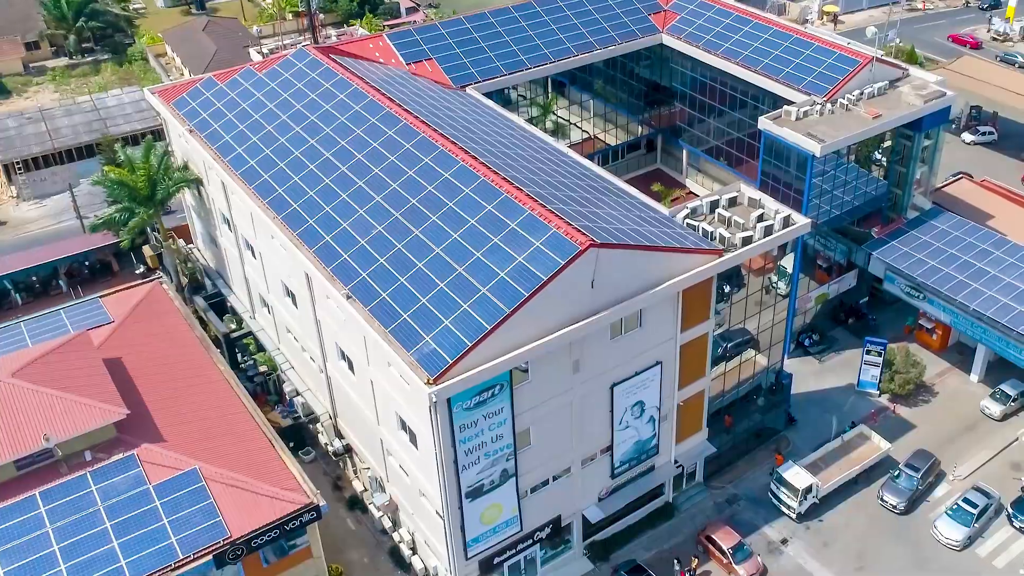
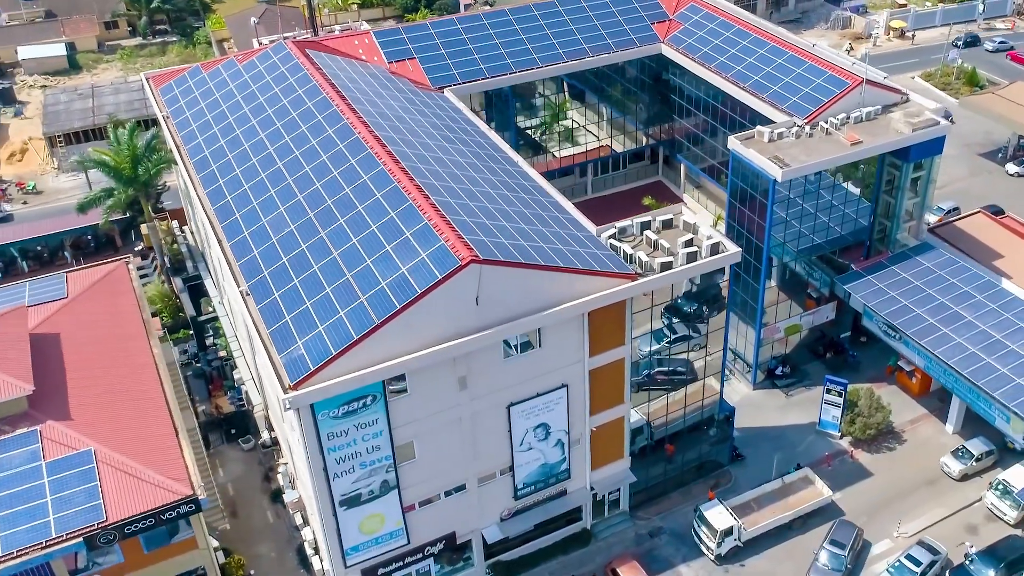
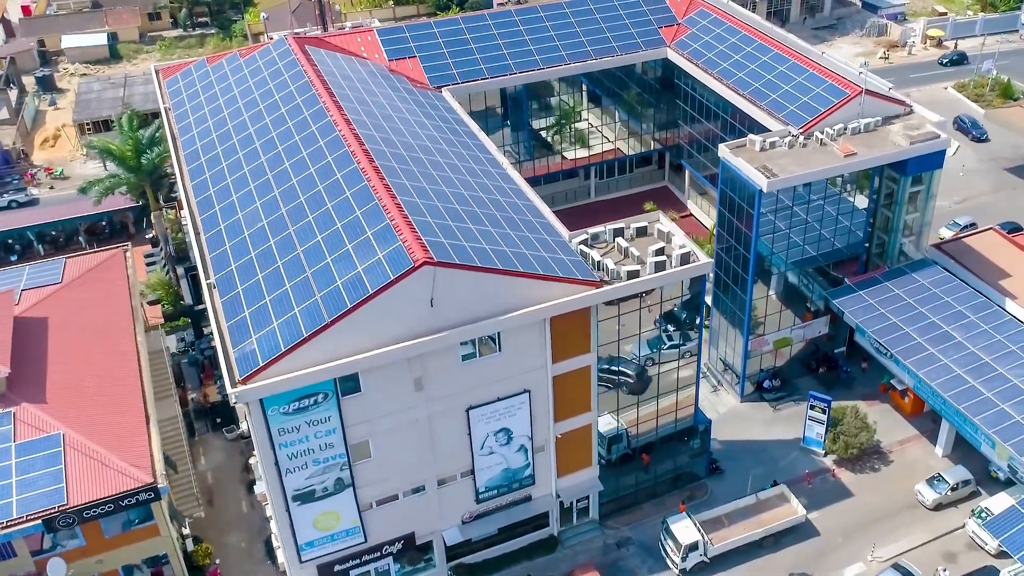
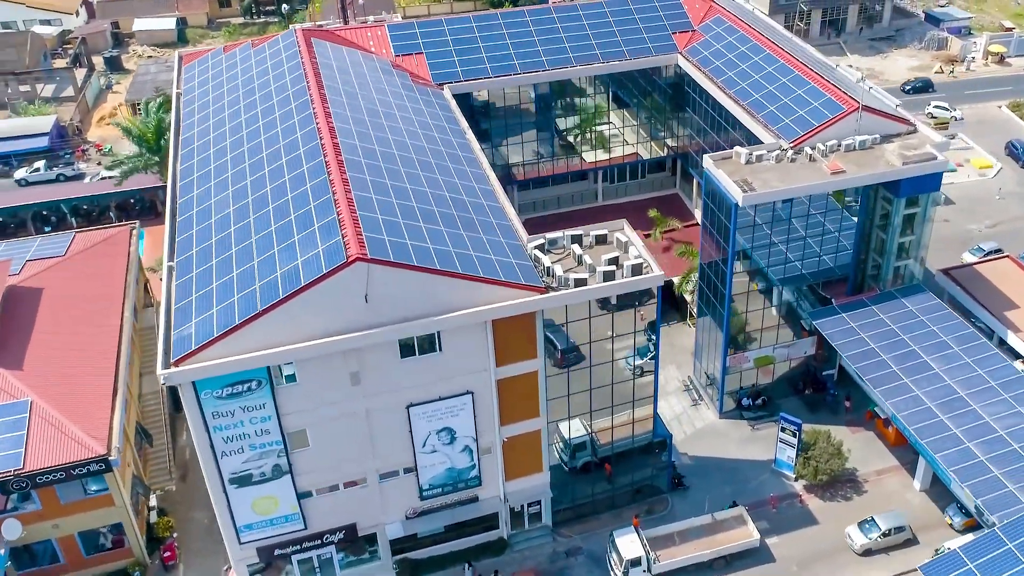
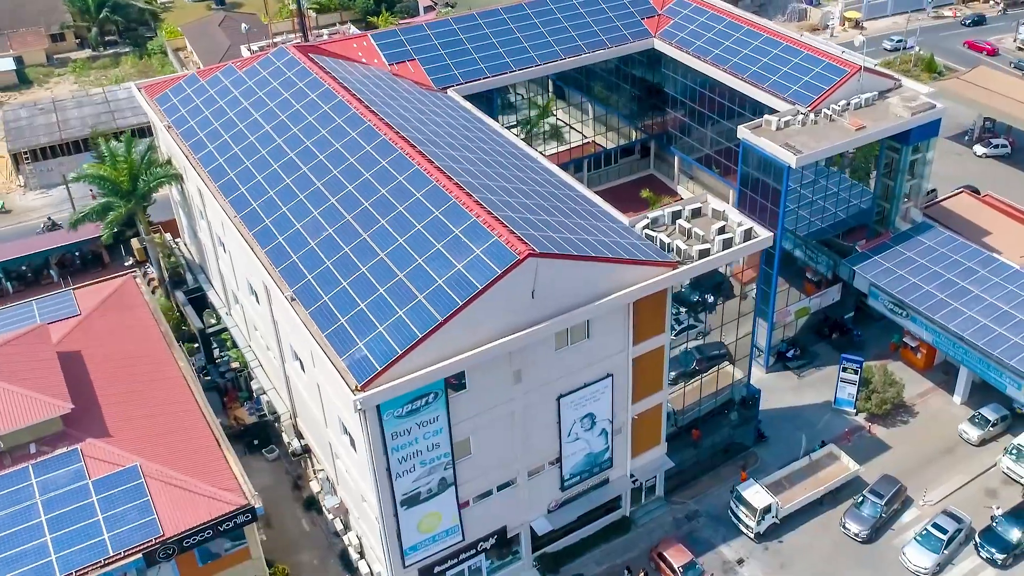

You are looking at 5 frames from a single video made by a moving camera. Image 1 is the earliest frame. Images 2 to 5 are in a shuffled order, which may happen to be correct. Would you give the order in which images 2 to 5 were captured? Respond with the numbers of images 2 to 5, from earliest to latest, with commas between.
5, 2, 3, 4
